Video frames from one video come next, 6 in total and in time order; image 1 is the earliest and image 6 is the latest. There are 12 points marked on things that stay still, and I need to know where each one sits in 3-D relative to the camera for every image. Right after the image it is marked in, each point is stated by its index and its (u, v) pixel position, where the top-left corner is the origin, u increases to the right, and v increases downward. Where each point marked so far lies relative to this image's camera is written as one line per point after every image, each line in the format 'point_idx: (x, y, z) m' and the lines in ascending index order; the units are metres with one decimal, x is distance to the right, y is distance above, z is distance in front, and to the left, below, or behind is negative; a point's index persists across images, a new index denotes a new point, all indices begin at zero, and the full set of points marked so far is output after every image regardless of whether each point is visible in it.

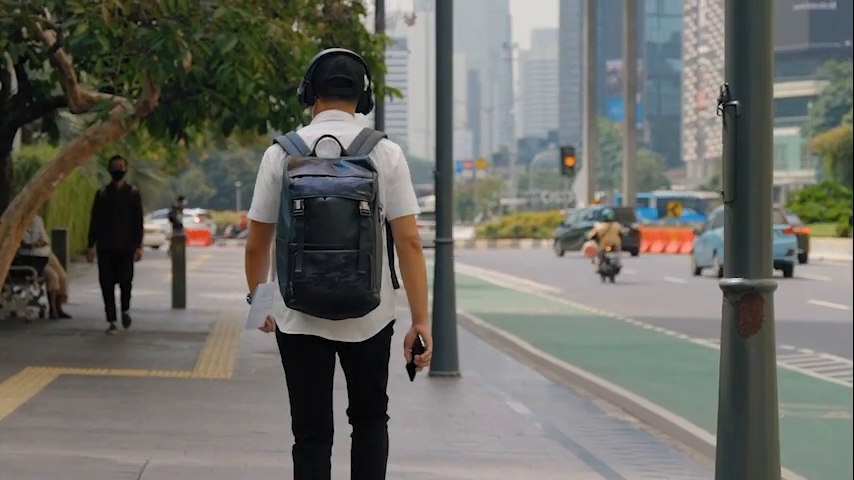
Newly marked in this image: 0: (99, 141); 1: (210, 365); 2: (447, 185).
0: (-2.9, +0.9, +13.2) m
1: (-1.9, -1.1, +13.0) m
2: (+0.2, +0.4, +12.6) m
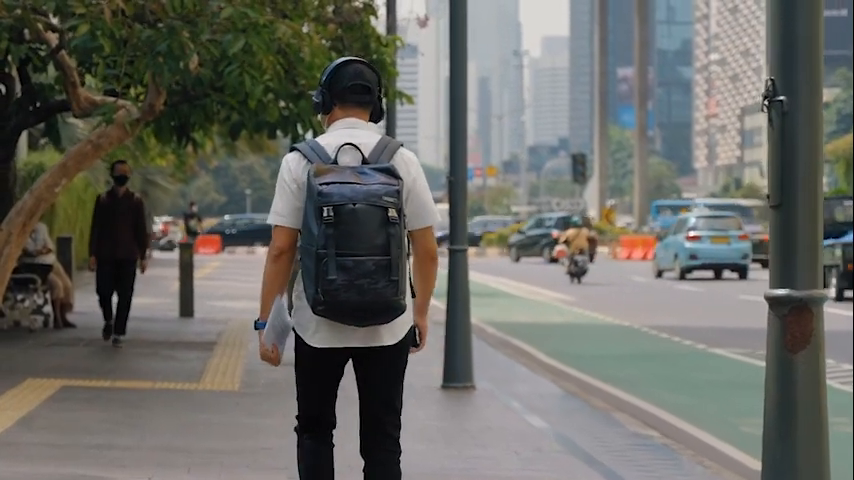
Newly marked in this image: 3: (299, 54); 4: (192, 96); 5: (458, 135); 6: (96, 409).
0: (-2.7, +0.8, +12.9) m
1: (-1.7, -1.1, +12.6) m
2: (+0.3, +0.4, +12.2) m
3: (-1.1, +1.6, +13.3) m
4: (-2.3, +1.4, +14.8) m
5: (+0.2, +0.8, +12.2) m
6: (-2.2, -1.1, +10.0) m
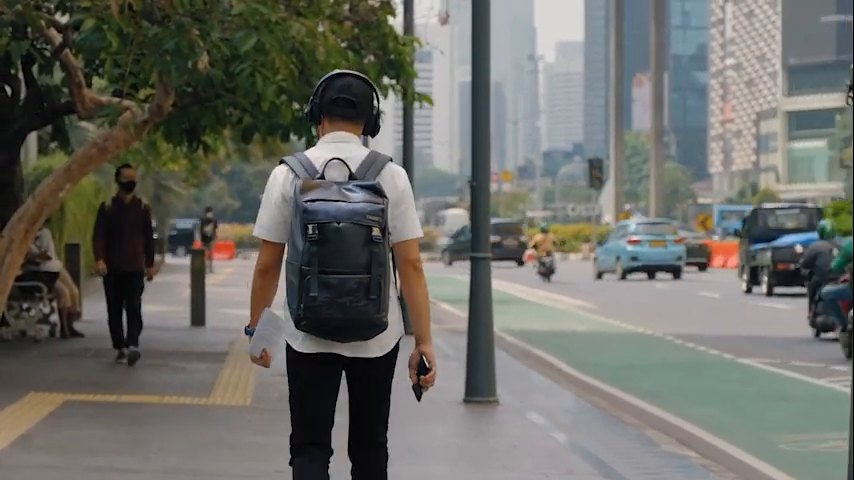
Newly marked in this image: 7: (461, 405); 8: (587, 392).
0: (-2.6, +0.7, +12.3) m
1: (-1.6, -1.2, +12.1) m
2: (+0.4, +0.3, +11.6) m
3: (-0.9, +1.6, +12.7) m
4: (-2.1, +1.3, +14.3) m
5: (+0.4, +0.8, +11.7) m
6: (-2.1, -1.2, +9.5) m
7: (+0.3, -1.3, +11.6) m
8: (+1.5, -1.4, +13.9) m
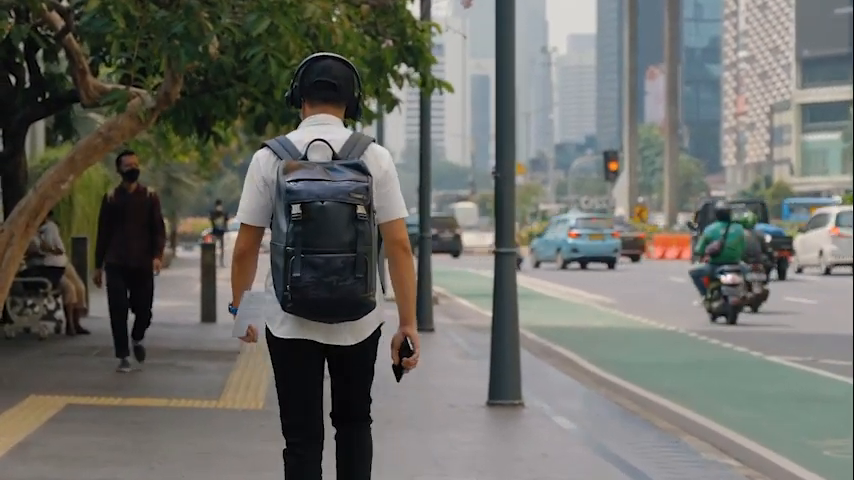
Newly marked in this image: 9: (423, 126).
0: (-2.4, +0.8, +11.7) m
1: (-1.4, -1.1, +11.5) m
2: (+0.6, +0.4, +11.0) m
3: (-0.8, +1.6, +12.1) m
4: (-1.9, +1.4, +13.7) m
5: (+0.6, +0.8, +11.1) m
6: (-1.9, -1.1, +8.9) m
7: (+0.4, -1.2, +11.0) m
8: (+1.6, -1.3, +13.3) m
9: (0.0, +1.4, +19.1) m
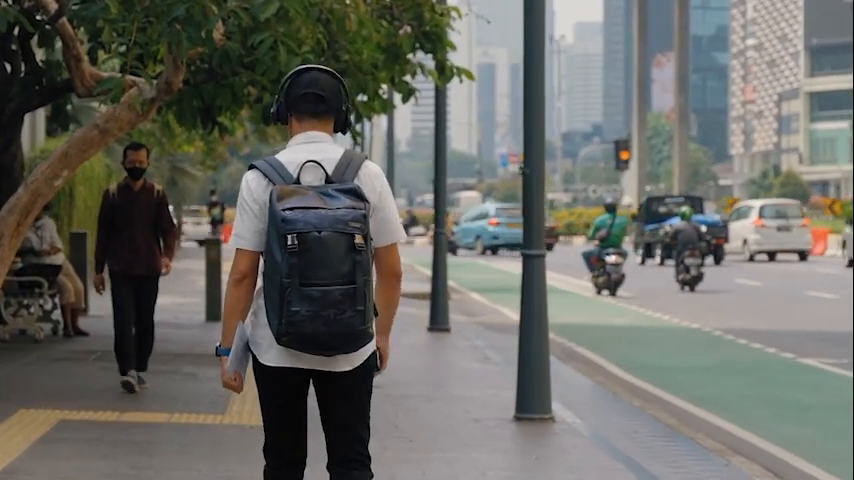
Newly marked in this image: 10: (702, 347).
0: (-2.3, +0.8, +10.9) m
1: (-1.3, -1.1, +10.7) m
2: (+0.7, +0.4, +10.2) m
3: (-0.6, +1.6, +11.3) m
4: (-1.8, +1.4, +12.8) m
5: (+0.7, +0.8, +10.2) m
6: (-1.8, -1.2, +8.1) m
7: (+0.6, -1.2, +10.2) m
8: (+1.8, -1.3, +12.5) m
9: (+0.1, +1.5, +18.3) m
10: (+3.3, -1.3, +18.4) m
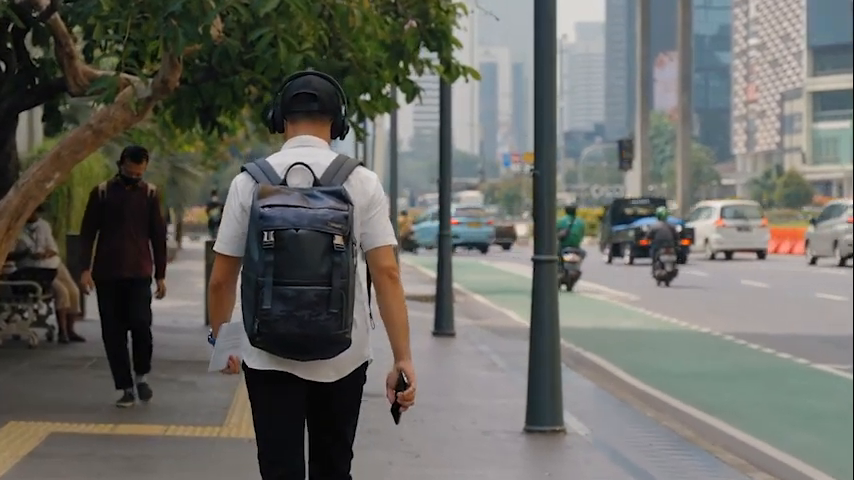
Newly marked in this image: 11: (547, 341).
0: (-2.2, +0.8, +10.5) m
1: (-1.2, -1.2, +10.3) m
2: (+0.8, +0.3, +9.8) m
3: (-0.6, +1.6, +10.9) m
4: (-1.7, +1.4, +12.4) m
5: (+0.8, +0.8, +9.8) m
6: (-1.7, -1.2, +7.7) m
7: (+0.6, -1.3, +9.8) m
8: (+1.8, -1.4, +12.1) m
9: (+0.2, +1.5, +17.9) m
10: (+3.3, -1.3, +18.0) m
11: (+0.8, -0.7, +9.8) m
